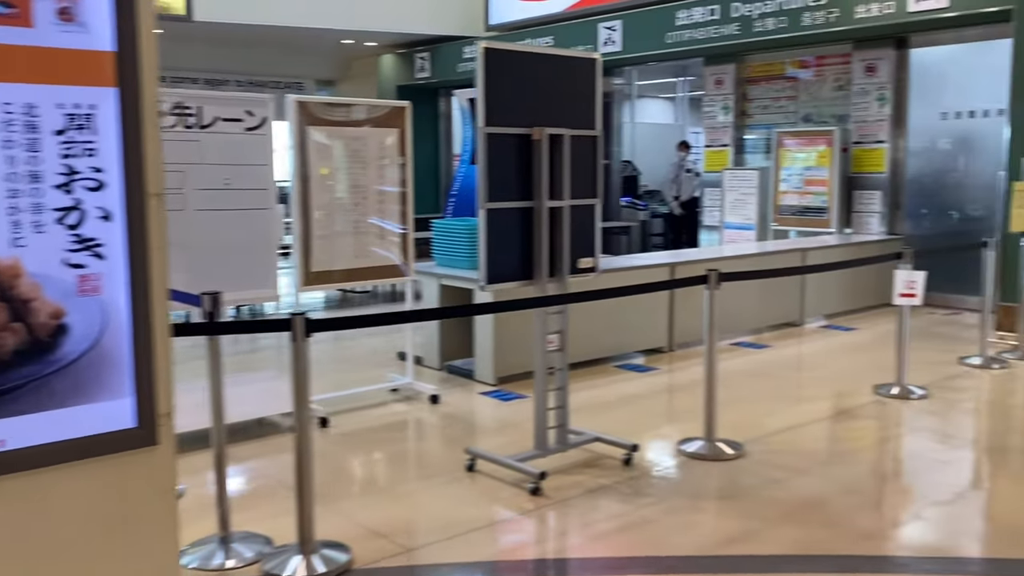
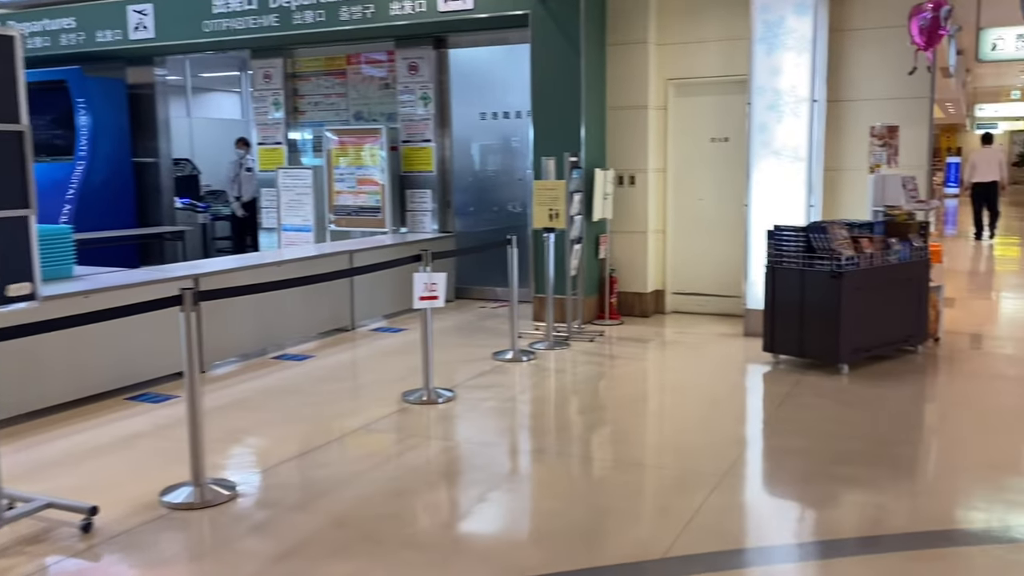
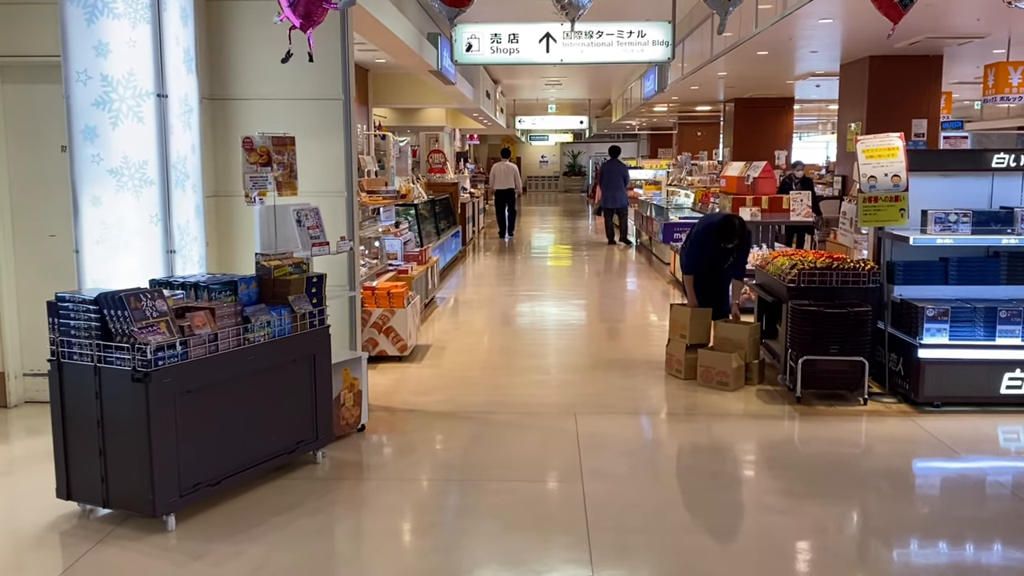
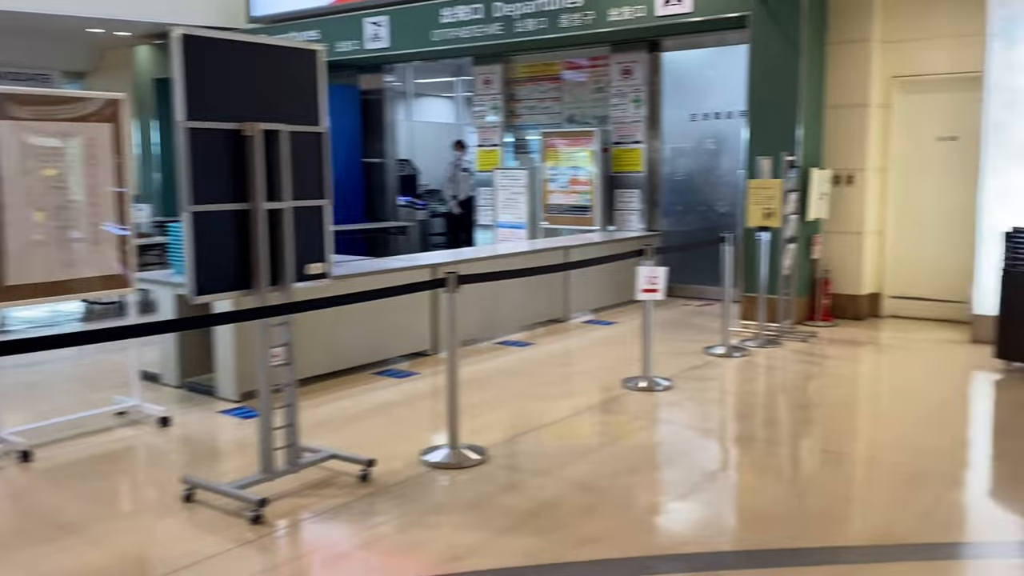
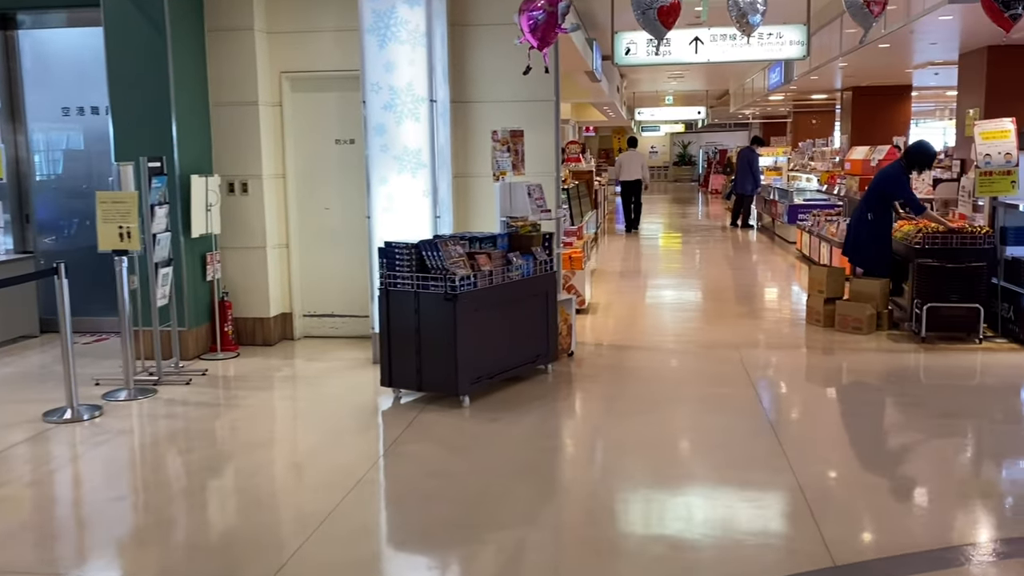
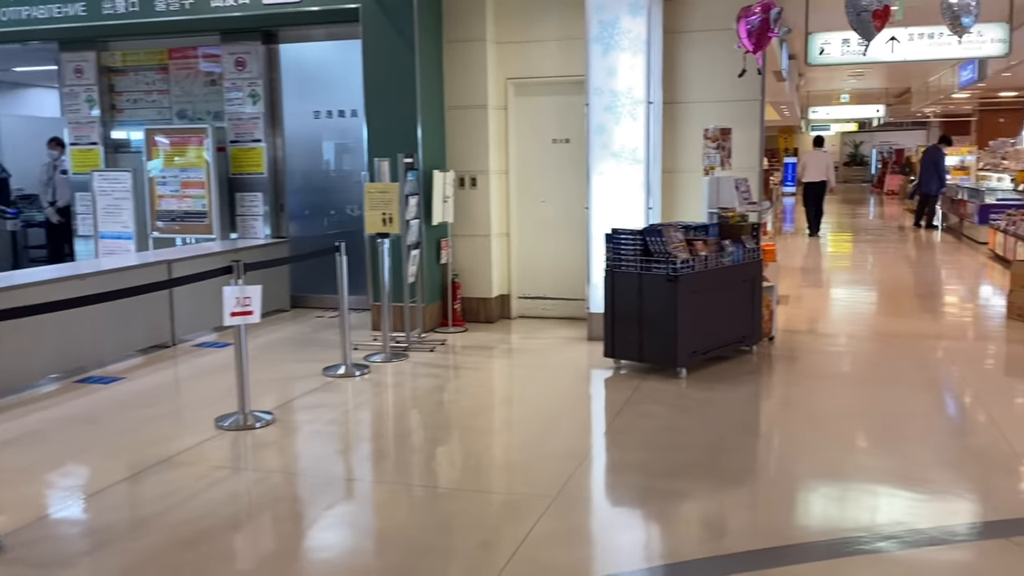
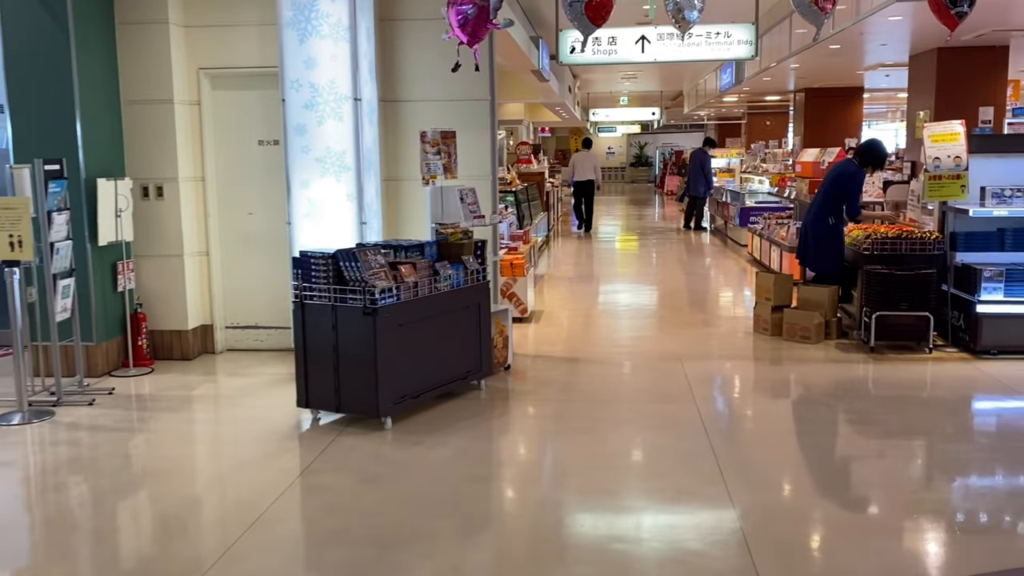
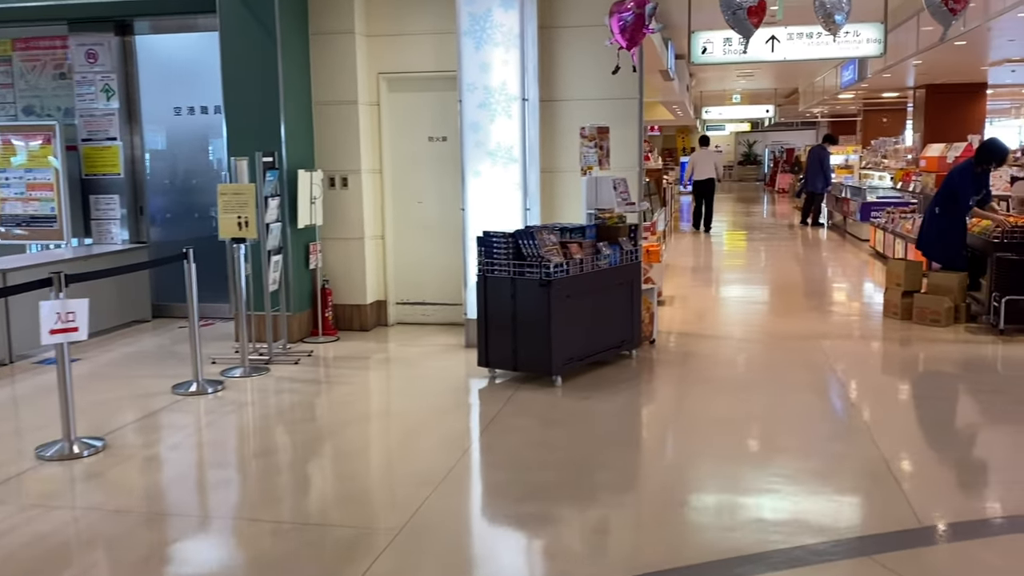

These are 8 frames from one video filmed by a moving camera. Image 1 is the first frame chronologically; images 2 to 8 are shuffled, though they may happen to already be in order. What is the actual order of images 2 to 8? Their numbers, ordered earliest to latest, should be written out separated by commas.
4, 2, 6, 8, 5, 7, 3
